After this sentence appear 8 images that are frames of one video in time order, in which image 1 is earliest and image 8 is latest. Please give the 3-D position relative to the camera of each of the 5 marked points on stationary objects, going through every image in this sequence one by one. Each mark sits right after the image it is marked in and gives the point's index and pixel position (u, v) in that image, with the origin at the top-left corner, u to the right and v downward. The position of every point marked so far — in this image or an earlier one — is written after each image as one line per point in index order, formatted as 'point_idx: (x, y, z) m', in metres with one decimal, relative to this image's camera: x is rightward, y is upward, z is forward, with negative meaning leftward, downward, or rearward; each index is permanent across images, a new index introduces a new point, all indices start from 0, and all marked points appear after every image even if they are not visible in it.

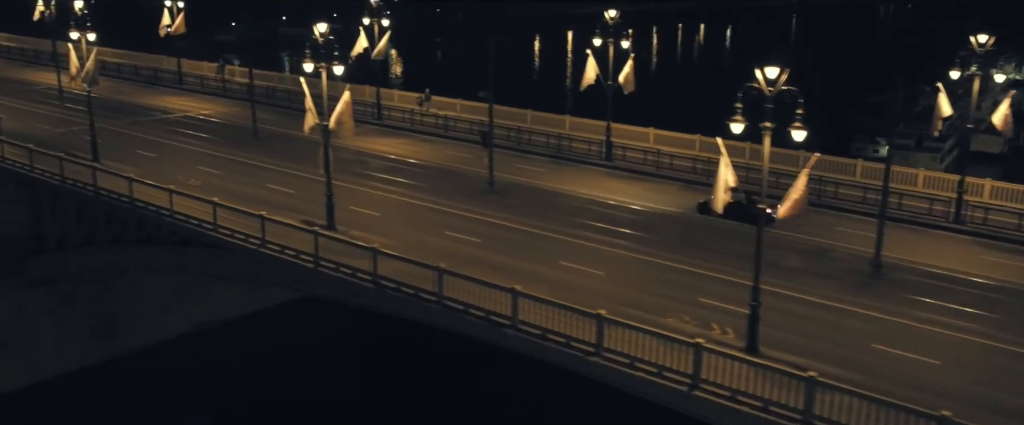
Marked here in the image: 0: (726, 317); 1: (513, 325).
0: (+4.6, -2.2, +19.0) m
1: (0.0, -2.2, +17.5) m
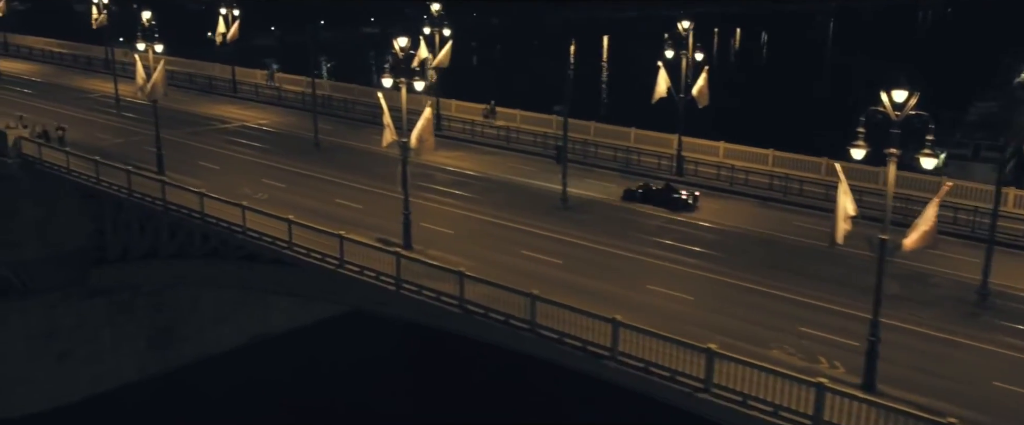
0: (+6.5, -2.8, +18.1) m
1: (+1.9, -2.7, +16.7) m
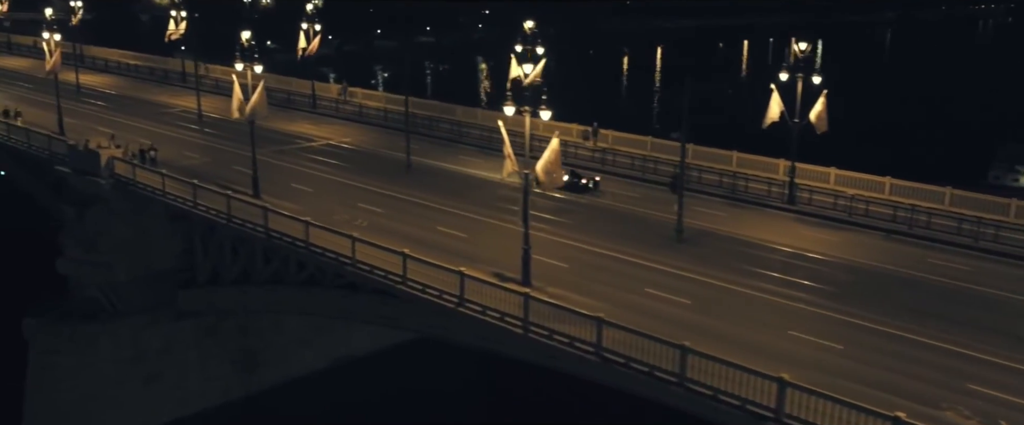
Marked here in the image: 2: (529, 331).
0: (+9.2, -3.7, +16.4) m
1: (+4.6, -3.5, +15.3) m
2: (+0.4, -2.5, +18.8) m
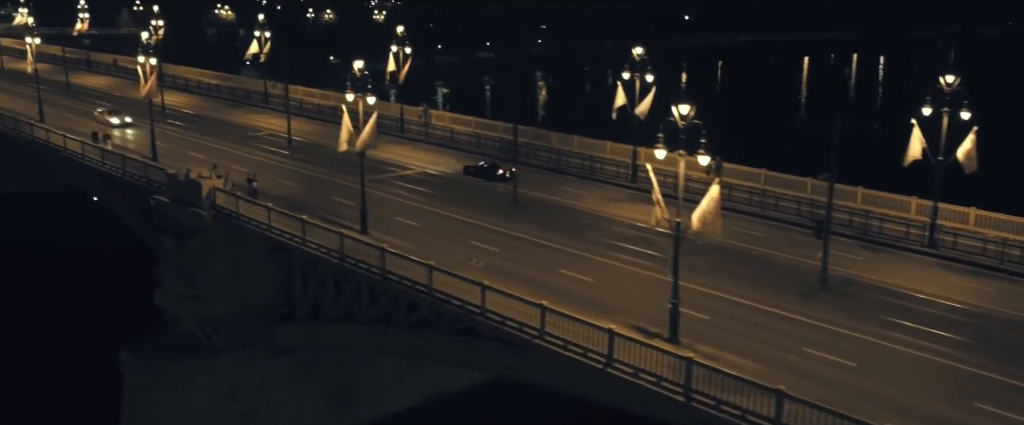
0: (+12.2, -4.8, +14.3) m
1: (+7.5, -4.6, +13.4) m
2: (+3.4, -3.6, +17.1) m
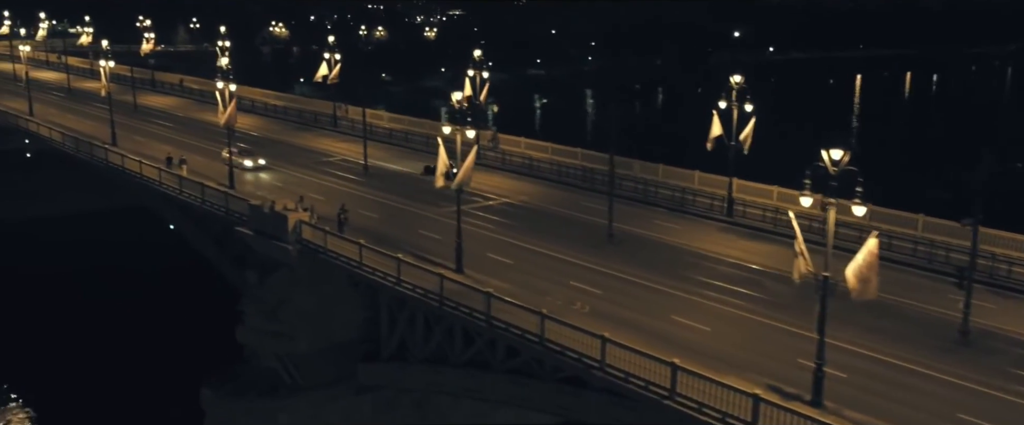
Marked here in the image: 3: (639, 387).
0: (+14.5, -5.9, +12.2) m
1: (+9.8, -5.6, +11.5) m
2: (+5.9, -4.6, +15.5) m
3: (+2.7, -3.6, +18.6) m
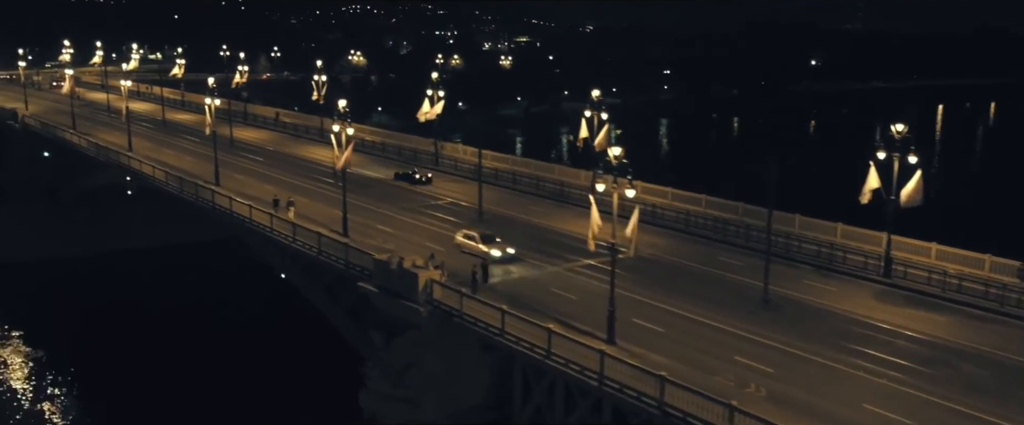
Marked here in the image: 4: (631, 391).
0: (+17.6, -7.4, +8.8) m
1: (+12.9, -7.1, +8.4) m
2: (+9.3, -6.1, +12.6) m
3: (+6.3, -5.2, +16.0) m
4: (+2.7, -4.0, +20.1) m
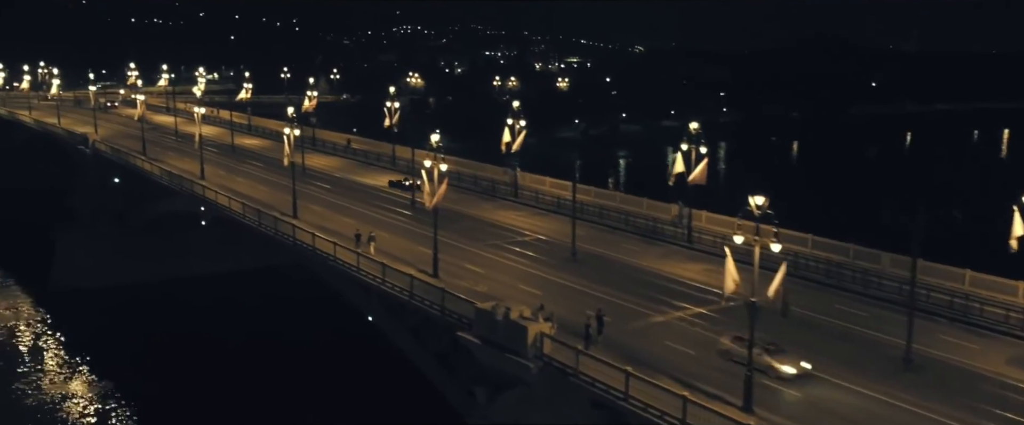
0: (+19.8, -8.5, +5.7) m
1: (+15.1, -8.1, +5.6) m
2: (+11.7, -7.2, +10.0) m
3: (+8.8, -6.3, +13.5) m
4: (+5.5, -5.2, +17.9) m
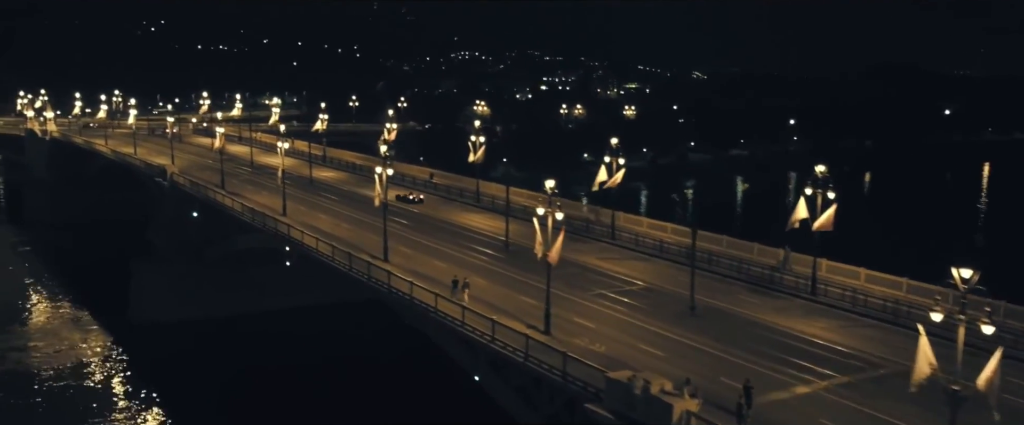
0: (+22.1, -9.7, +1.8) m
1: (+17.3, -9.2, +1.9) m
2: (+14.2, -8.4, +6.6) m
3: (+11.6, -7.6, +10.3) m
4: (+8.5, -6.6, +14.8) m
